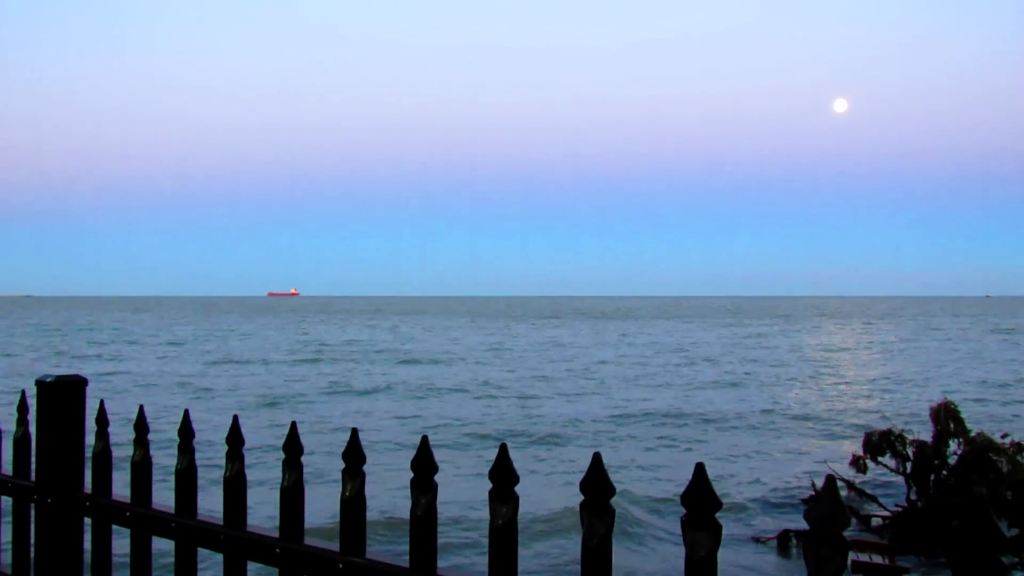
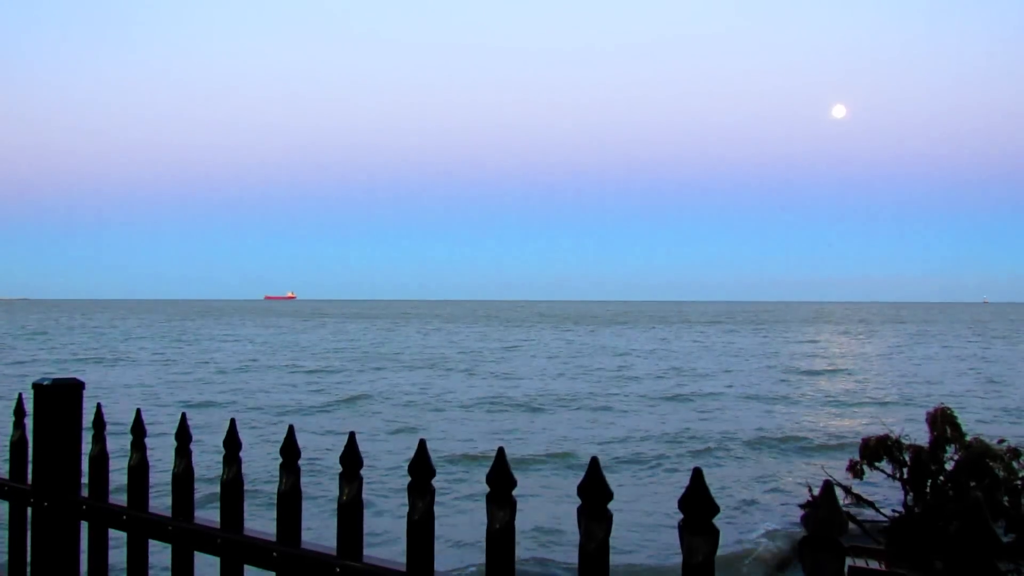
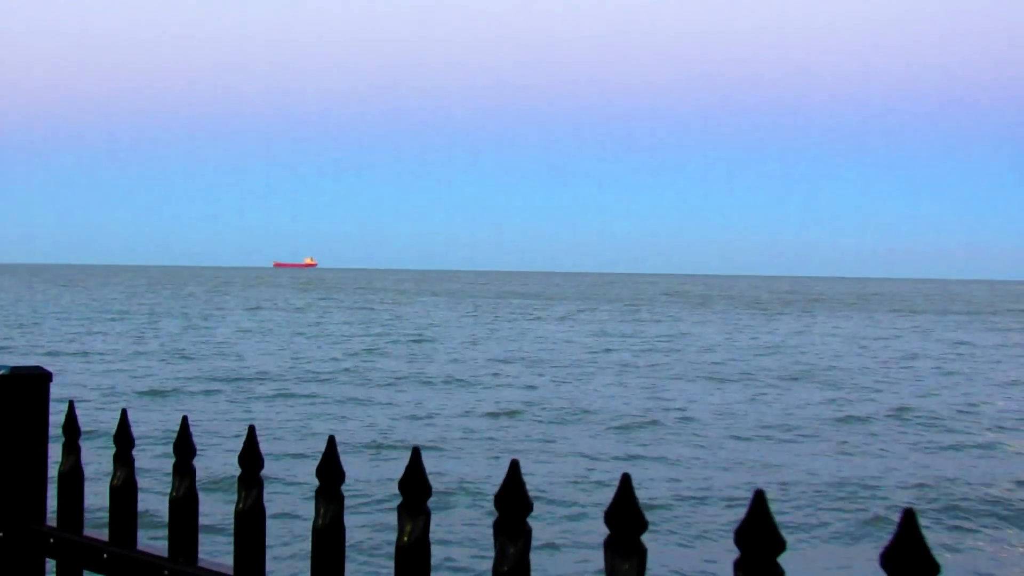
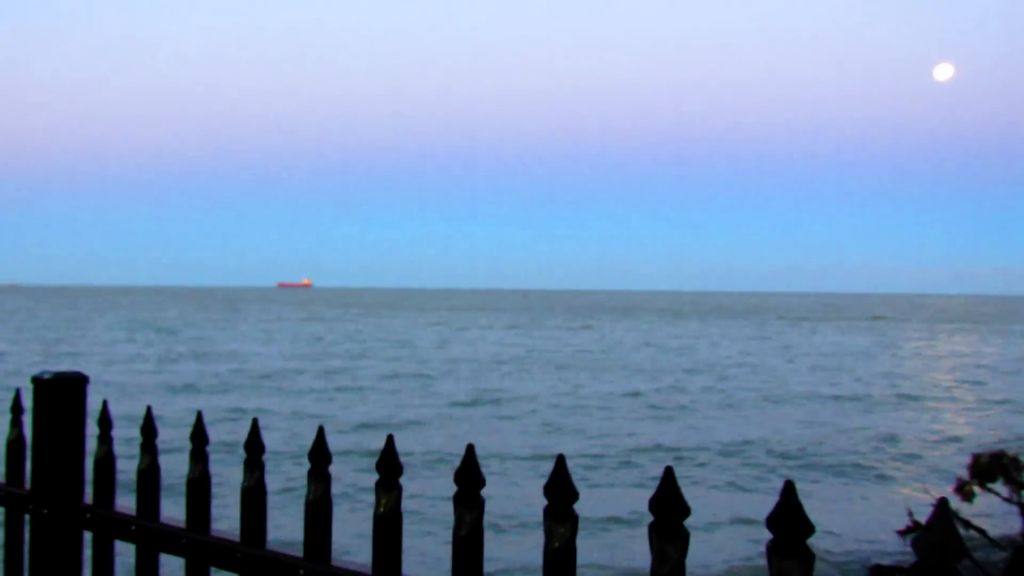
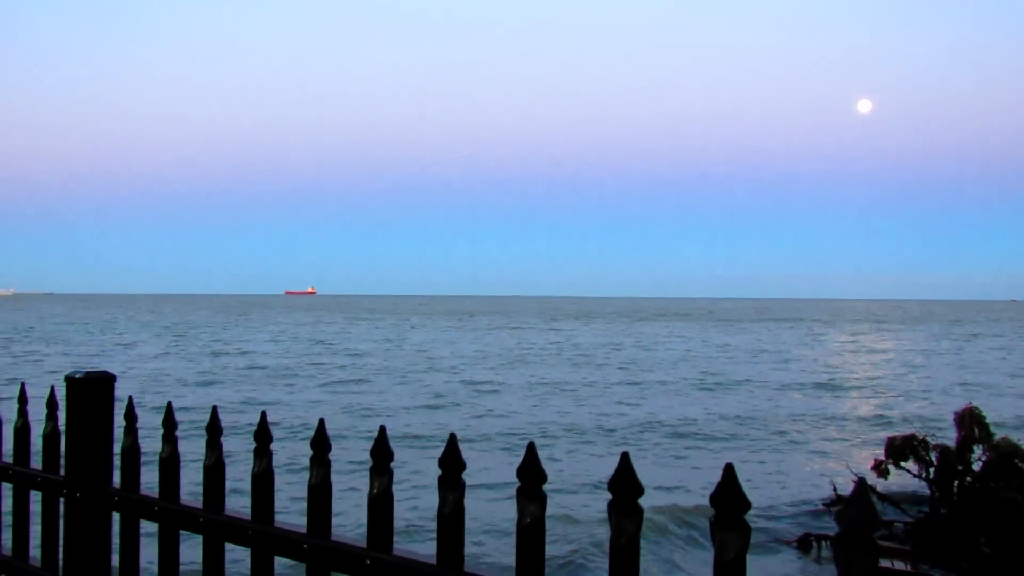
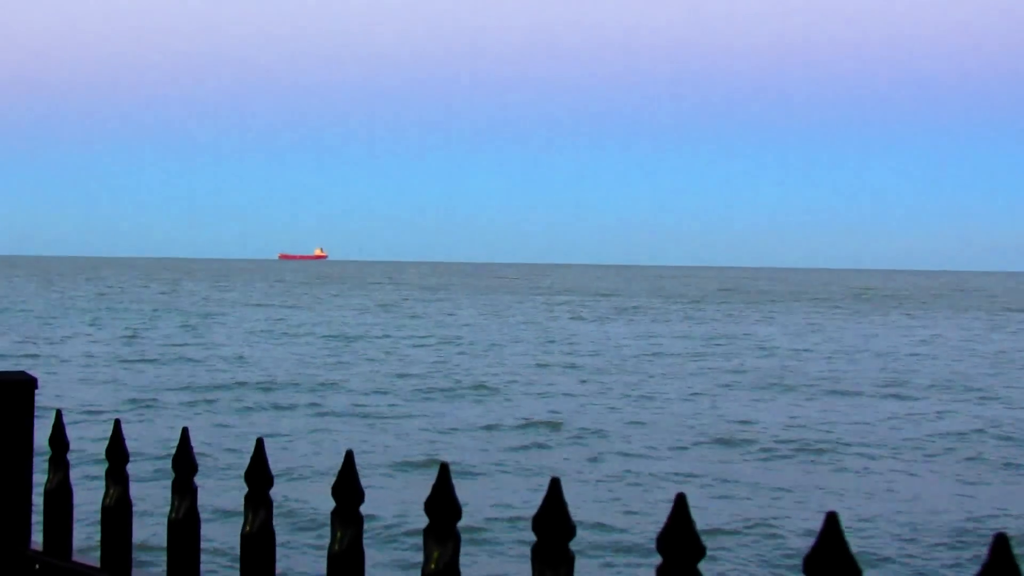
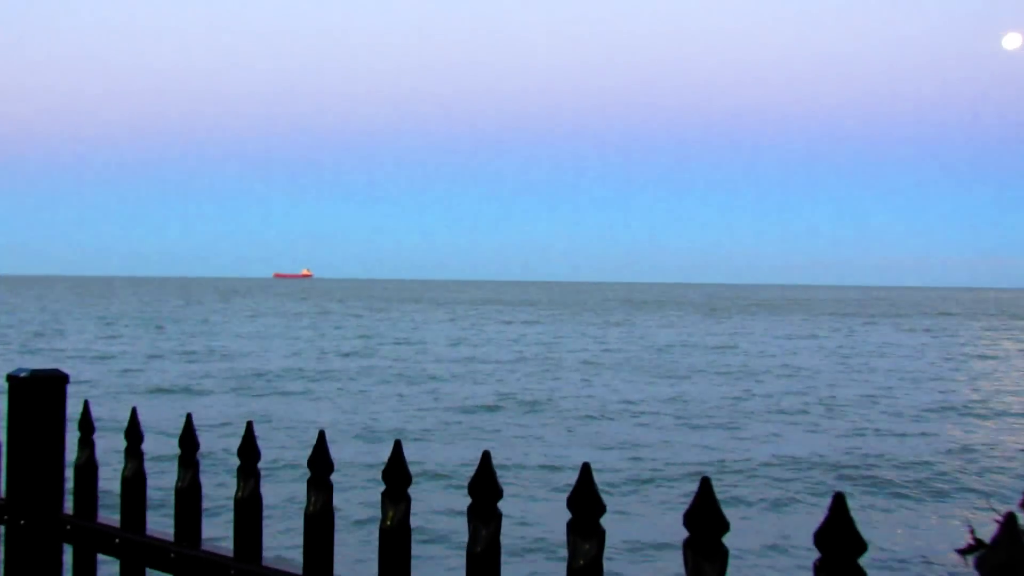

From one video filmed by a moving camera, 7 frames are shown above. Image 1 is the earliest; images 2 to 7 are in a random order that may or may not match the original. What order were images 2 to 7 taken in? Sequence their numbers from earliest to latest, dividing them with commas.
2, 5, 4, 7, 3, 6
